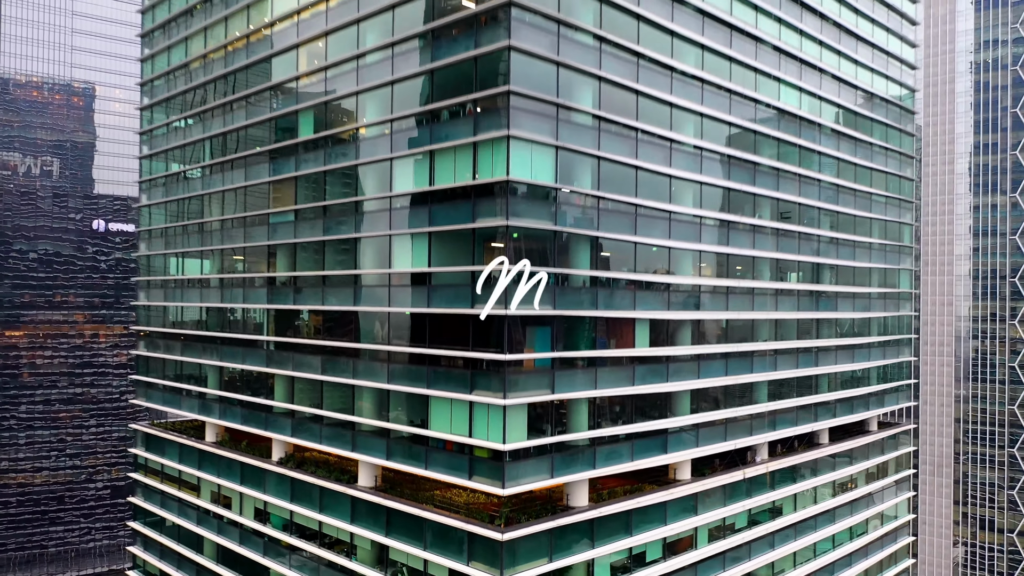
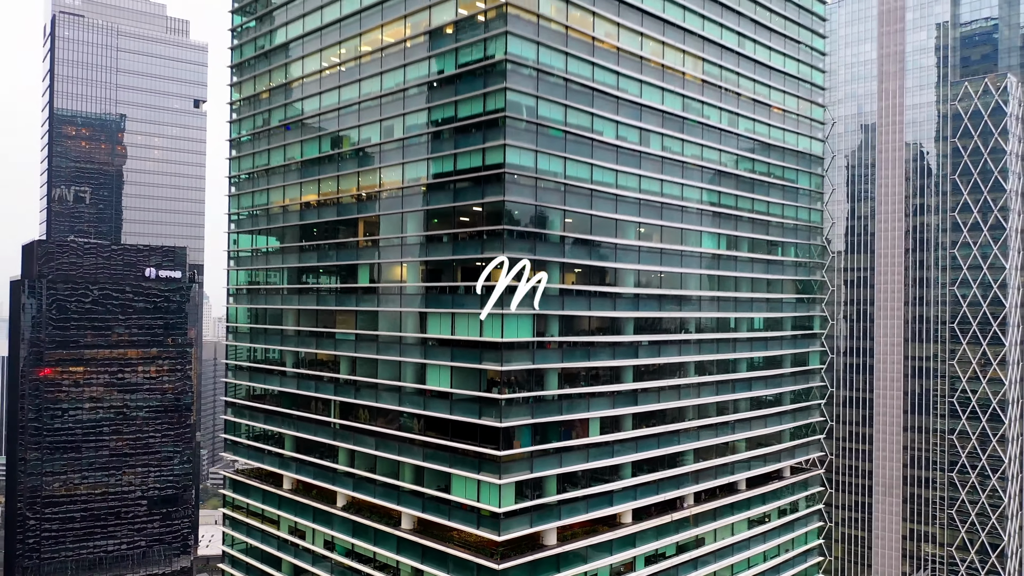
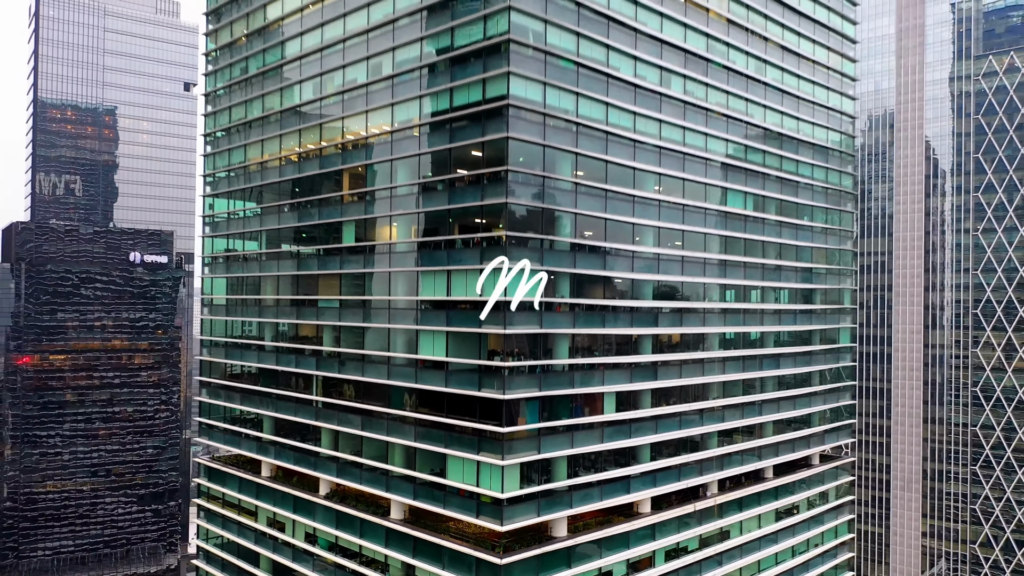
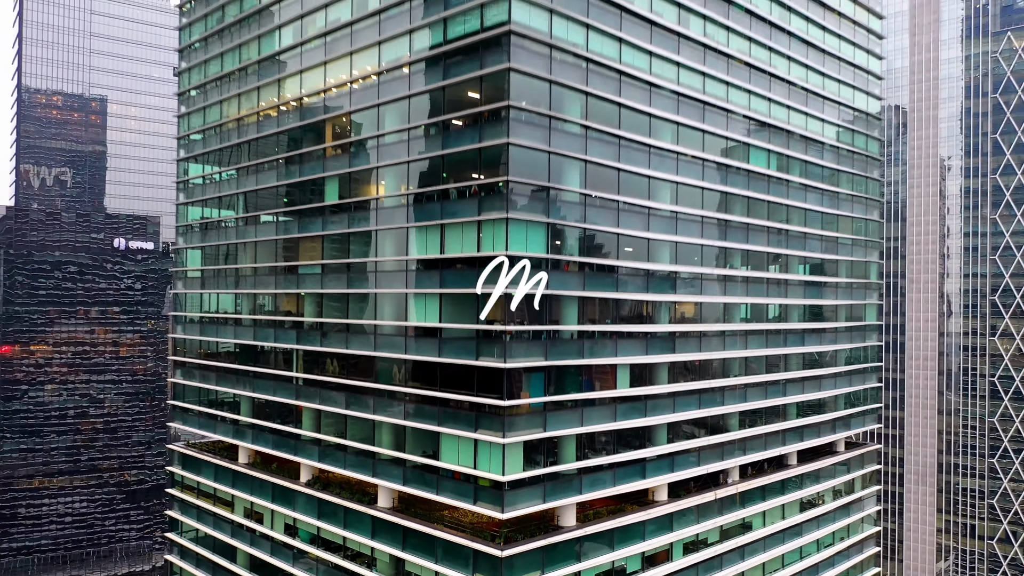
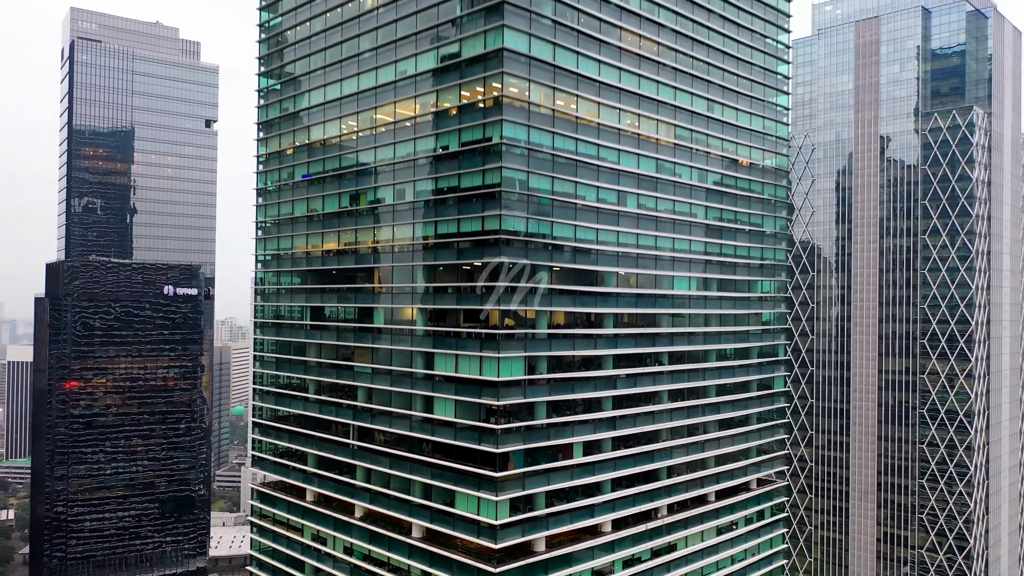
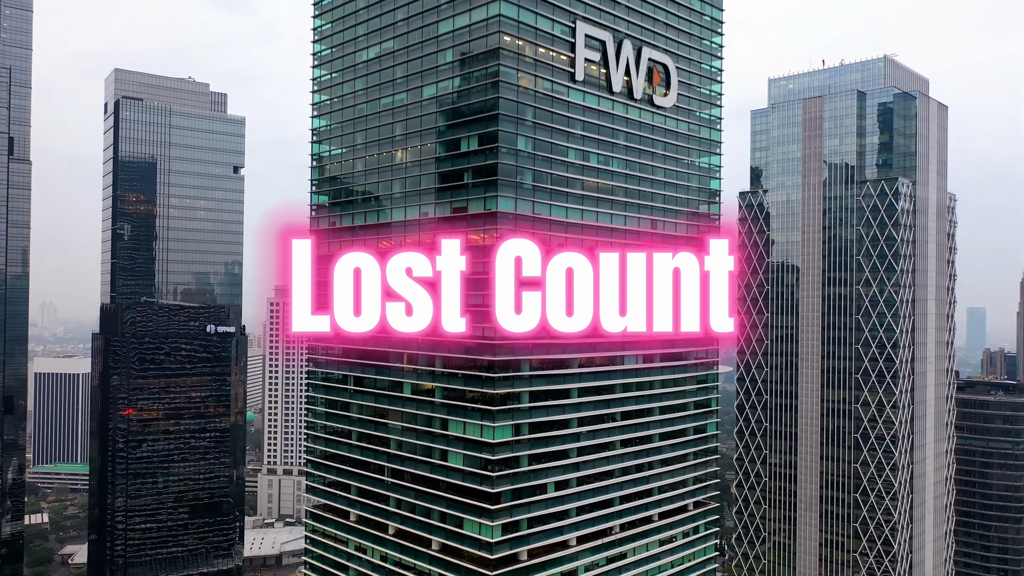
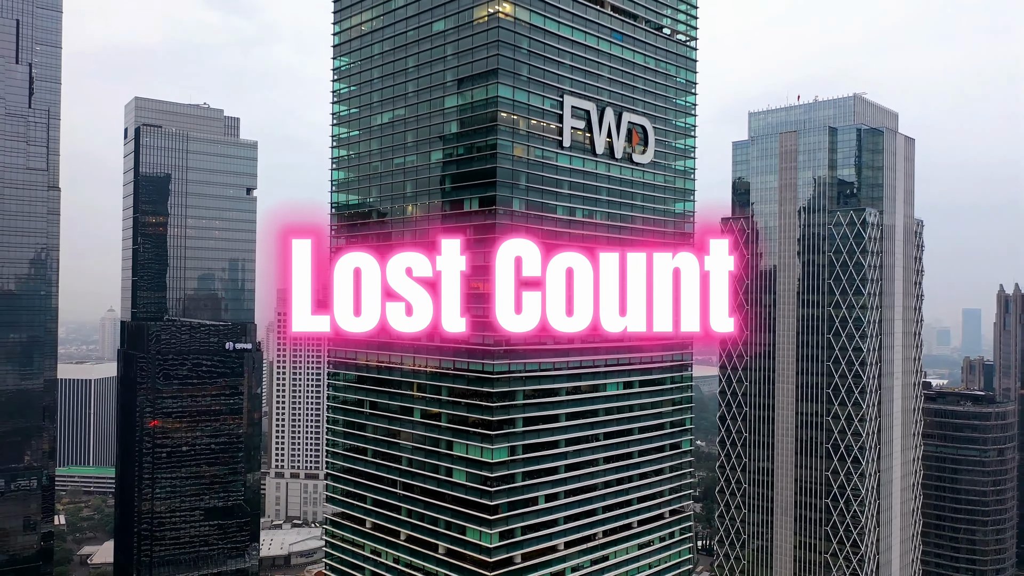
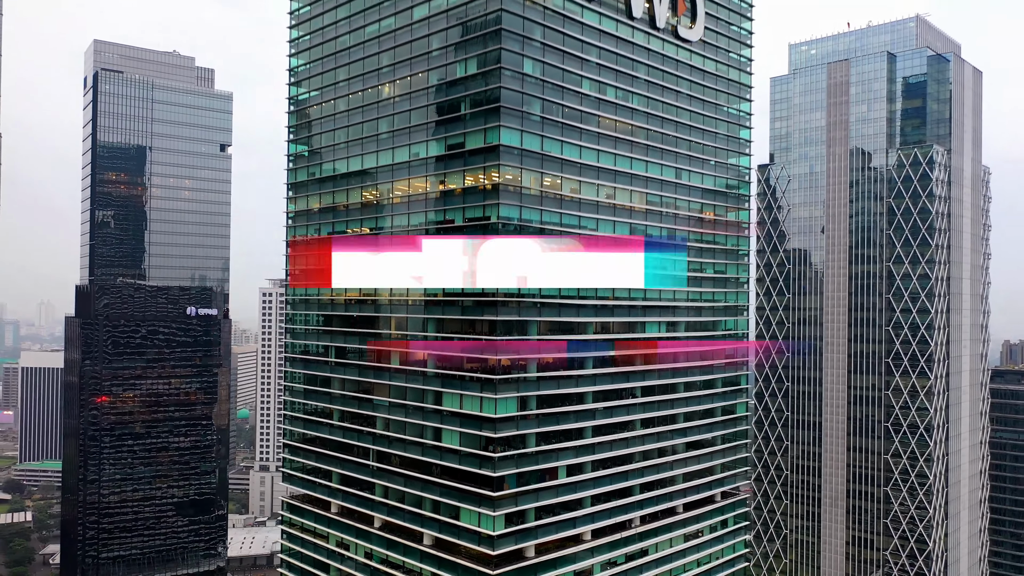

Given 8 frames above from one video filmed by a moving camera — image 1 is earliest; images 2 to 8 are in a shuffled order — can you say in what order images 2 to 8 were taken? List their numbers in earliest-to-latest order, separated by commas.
4, 3, 2, 5, 8, 6, 7
